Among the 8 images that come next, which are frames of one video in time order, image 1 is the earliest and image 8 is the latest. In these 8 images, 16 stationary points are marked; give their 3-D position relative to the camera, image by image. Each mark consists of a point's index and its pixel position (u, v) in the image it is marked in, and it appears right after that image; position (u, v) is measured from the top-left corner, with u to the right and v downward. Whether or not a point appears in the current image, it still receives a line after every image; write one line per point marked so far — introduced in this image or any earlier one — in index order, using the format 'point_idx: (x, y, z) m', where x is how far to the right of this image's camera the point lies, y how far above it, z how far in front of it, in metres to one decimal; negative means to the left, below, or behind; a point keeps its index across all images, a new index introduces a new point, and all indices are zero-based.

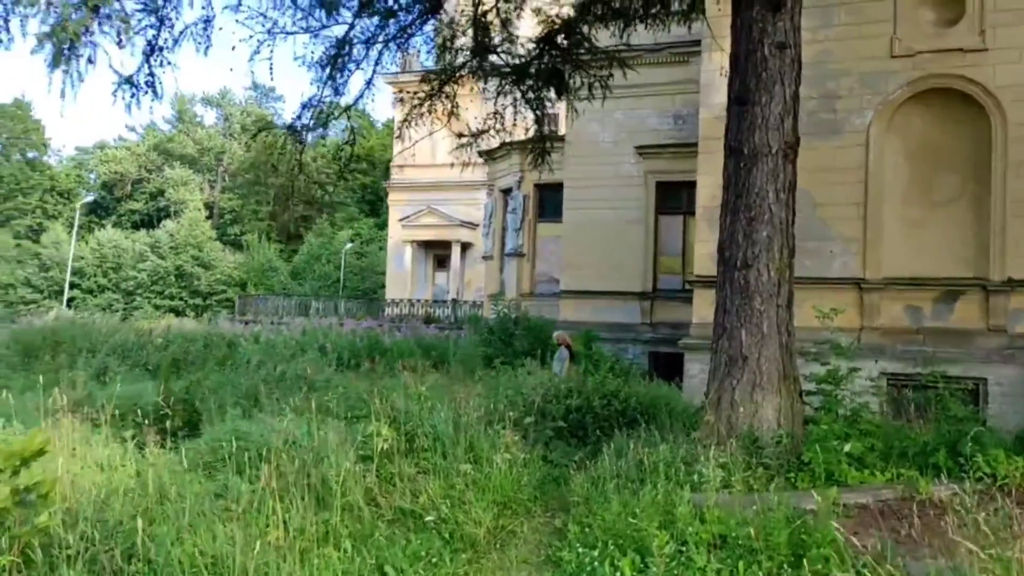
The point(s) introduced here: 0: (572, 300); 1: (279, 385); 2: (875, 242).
0: (+1.1, -0.2, +16.3) m
1: (-2.4, -1.0, +9.1) m
2: (+4.5, +0.6, +10.8) m
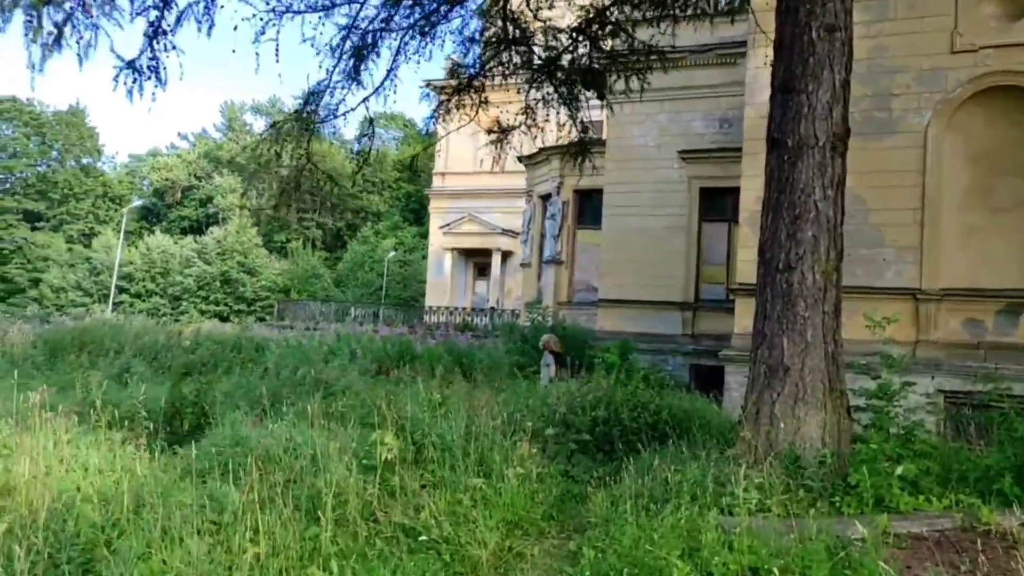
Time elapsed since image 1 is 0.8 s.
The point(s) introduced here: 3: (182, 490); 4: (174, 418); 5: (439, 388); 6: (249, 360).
0: (+1.8, -0.4, +15.8) m
1: (-2.2, -1.0, +8.8) m
2: (+4.9, +0.4, +10.1) m
3: (-1.8, -1.1, +4.8) m
4: (-2.9, -1.1, +7.6) m
5: (-0.7, -0.9, +7.8) m
6: (-3.6, -1.0, +12.0) m
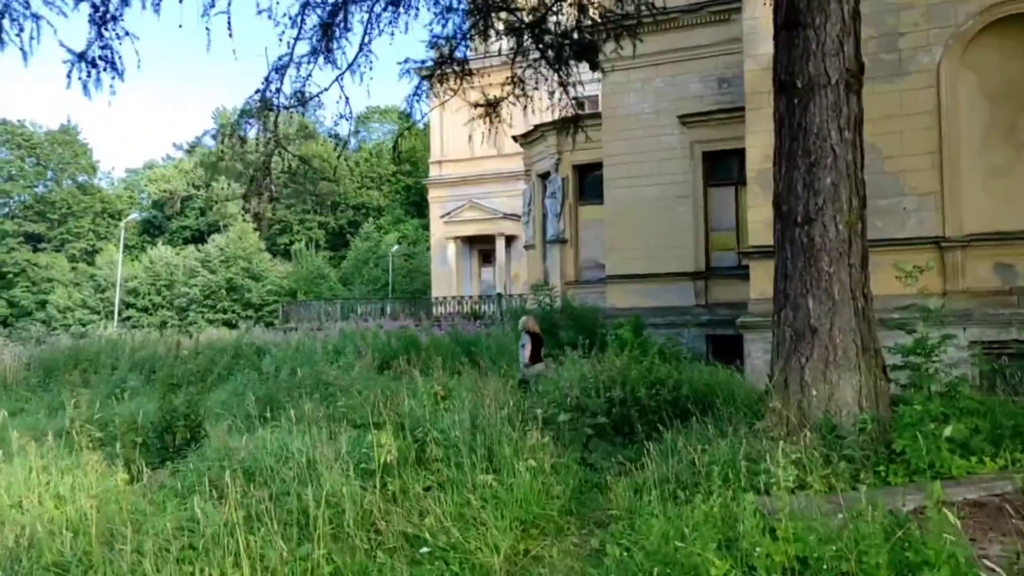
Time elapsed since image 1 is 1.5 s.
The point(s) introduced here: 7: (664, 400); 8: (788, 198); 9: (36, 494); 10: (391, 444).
0: (+1.9, +0.1, +15.3) m
1: (-2.1, -1.0, +8.3) m
2: (+4.8, +1.0, +9.5) m
3: (-1.8, -1.1, +4.4) m
4: (-2.8, -1.2, +7.1) m
5: (-0.6, -0.8, +7.3) m
6: (-3.5, -1.0, +11.5) m
7: (+1.1, -0.8, +6.6) m
8: (+1.8, +0.6, +5.7) m
9: (-2.7, -1.1, +4.8) m
10: (-0.7, -0.9, +5.1) m
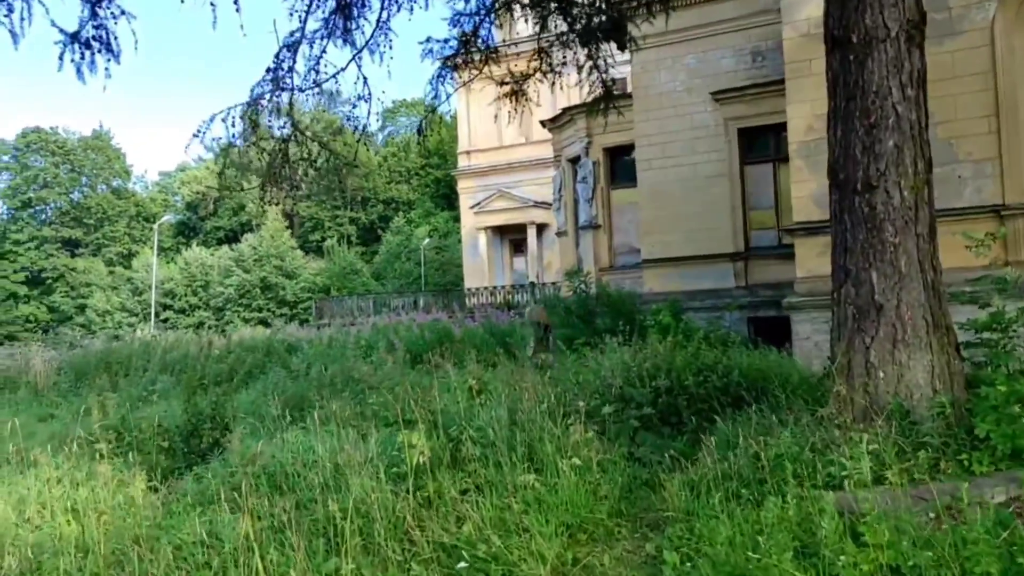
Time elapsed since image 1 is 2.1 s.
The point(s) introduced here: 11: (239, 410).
0: (+2.4, +0.3, +14.8) m
1: (-1.7, -0.9, +8.0) m
2: (+5.2, +1.3, +8.9) m
3: (-1.6, -1.1, +4.1) m
4: (-2.5, -1.2, +6.9) m
5: (-0.3, -0.7, +7.0) m
6: (-3.0, -1.0, +11.3) m
7: (+1.4, -0.7, +6.1) m
8: (+2.0, +0.7, +5.3) m
9: (-2.4, -1.2, +4.5) m
10: (-0.5, -0.9, +4.7) m
11: (-2.3, -1.0, +7.3) m
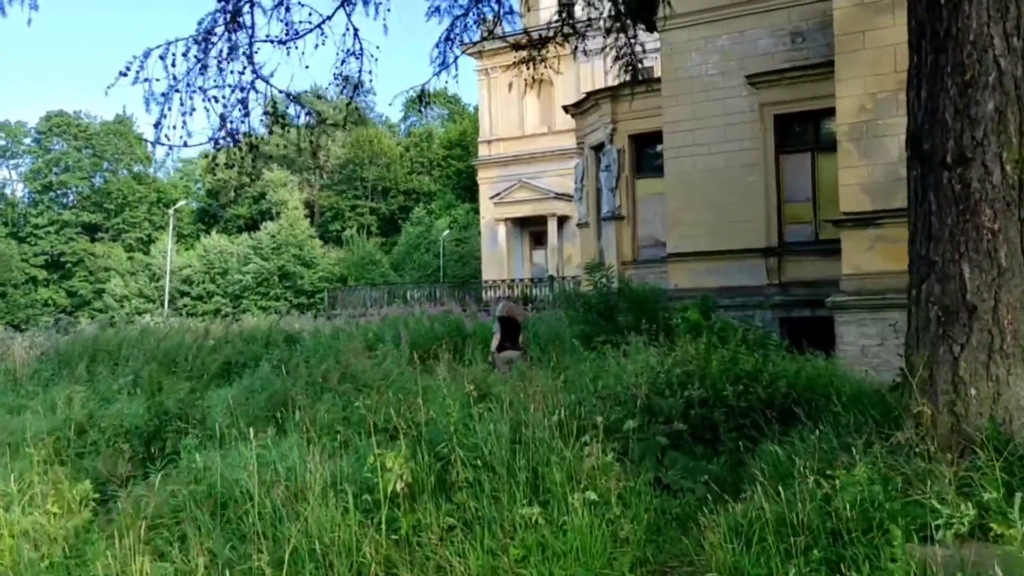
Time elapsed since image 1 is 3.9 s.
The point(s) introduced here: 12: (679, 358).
0: (+2.7, +0.4, +13.8) m
1: (-1.6, -0.8, +7.1) m
2: (+5.3, +1.3, +7.9) m
3: (-1.6, -1.0, +3.2) m
4: (-2.5, -1.0, +6.0) m
5: (-0.2, -0.6, +6.1) m
6: (-2.8, -0.8, +10.4) m
7: (+1.5, -0.7, +5.2) m
8: (+2.1, +0.8, +4.3) m
9: (-2.4, -1.0, +3.7) m
10: (-0.5, -0.8, +3.8) m
11: (-2.2, -0.9, +6.4) m
12: (+1.2, -0.5, +6.1) m
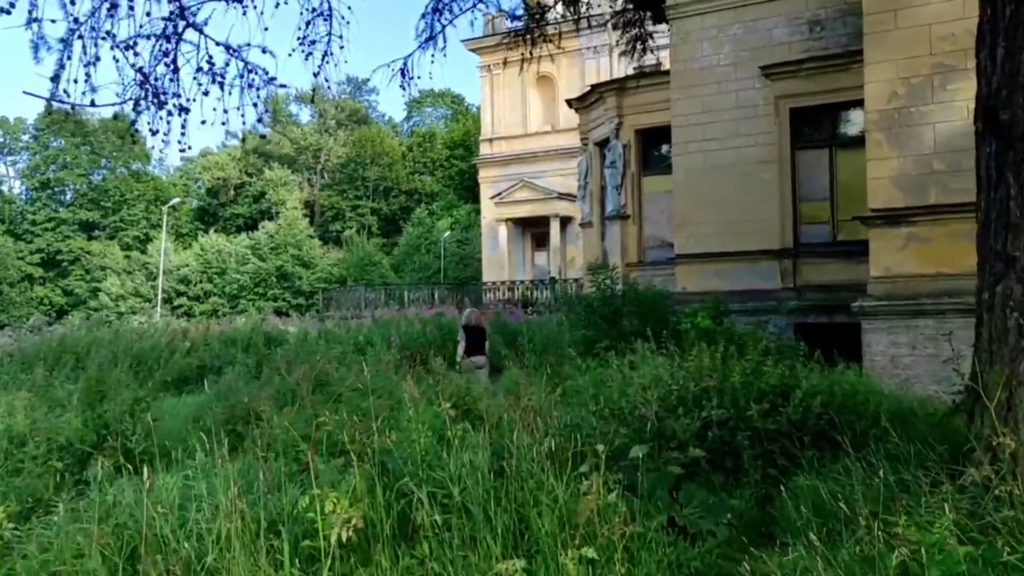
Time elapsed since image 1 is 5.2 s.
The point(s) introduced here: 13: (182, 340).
0: (+2.7, +0.3, +13.0) m
1: (-1.7, -0.8, +6.3) m
2: (+5.3, +1.2, +7.1) m
3: (-1.7, -1.0, +2.4) m
4: (-2.5, -1.0, +5.2) m
5: (-0.3, -0.6, +5.3) m
6: (-2.9, -0.8, +9.6) m
7: (+1.4, -0.7, +4.4) m
8: (+2.0, +0.8, +3.5) m
9: (-2.5, -1.0, +2.9) m
10: (-0.6, -0.8, +3.0) m
11: (-2.3, -0.9, +5.6) m
12: (+1.1, -0.5, +5.3) m
13: (-4.9, -0.8, +12.8) m
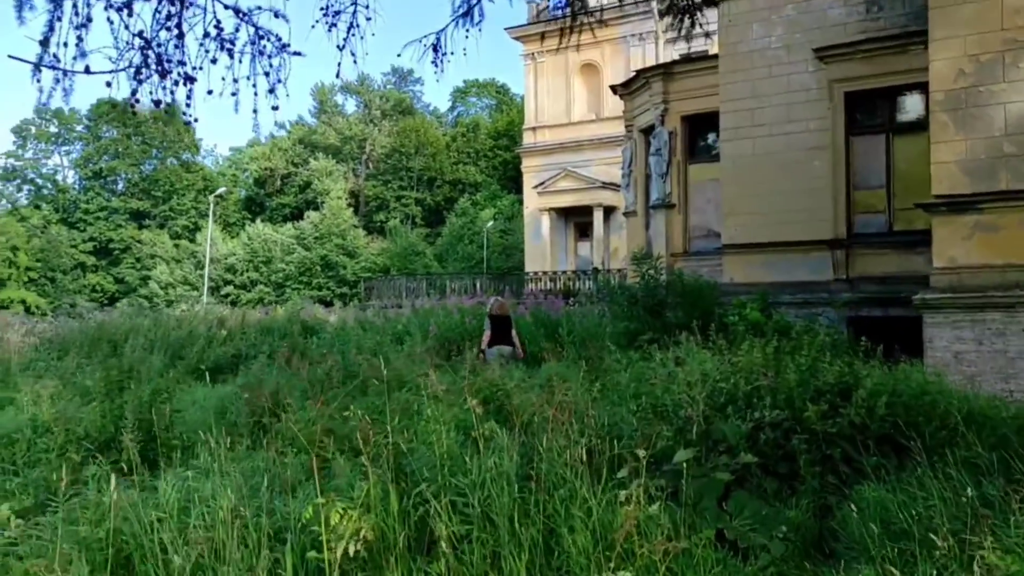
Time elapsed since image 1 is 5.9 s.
0: (+3.3, +0.5, +12.5) m
1: (-1.4, -0.7, +6.1) m
2: (+5.6, +1.3, +6.4) m
3: (-1.6, -1.0, +2.2) m
4: (-2.3, -0.9, +5.0) m
5: (-0.1, -0.5, +4.9) m
6: (-2.5, -0.7, +9.4) m
7: (+1.5, -0.6, +4.0) m
8: (+2.1, +0.8, +3.0) m
9: (-2.4, -0.9, +2.7) m
10: (-0.5, -0.7, +2.7) m
11: (-2.1, -0.8, +5.4) m
12: (+1.3, -0.4, +4.9) m
13: (-4.3, -0.6, +12.7) m
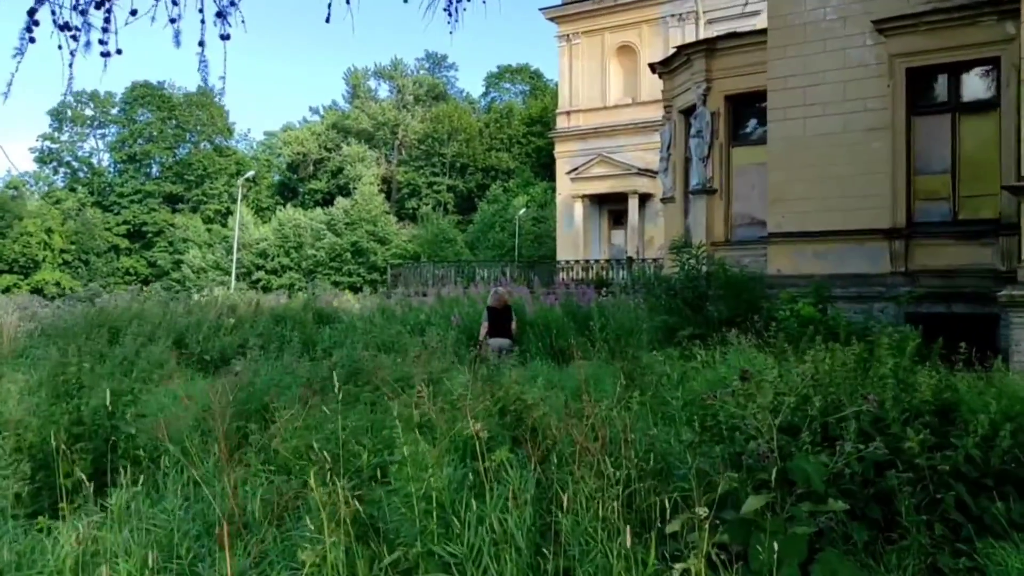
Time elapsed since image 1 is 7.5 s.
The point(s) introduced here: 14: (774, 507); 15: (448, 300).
0: (+3.7, +0.6, +11.6) m
1: (-1.3, -0.6, +5.3) m
2: (+5.7, +1.3, +5.4) m
3: (-1.6, -0.9, +1.4) m
4: (-2.2, -0.9, +4.3) m
5: (0.0, -0.5, +4.1) m
6: (-2.2, -0.5, +8.7) m
7: (+1.6, -0.6, +3.1) m
8: (+2.2, +0.8, +2.1) m
9: (-2.4, -0.9, +2.0) m
10: (-0.5, -0.7, +1.9) m
11: (-2.0, -0.7, +4.6) m
12: (+1.4, -0.4, +4.0) m
13: (-3.9, -0.4, +12.0) m
14: (+0.8, -0.7, +2.8) m
15: (-1.1, -0.2, +14.7) m
